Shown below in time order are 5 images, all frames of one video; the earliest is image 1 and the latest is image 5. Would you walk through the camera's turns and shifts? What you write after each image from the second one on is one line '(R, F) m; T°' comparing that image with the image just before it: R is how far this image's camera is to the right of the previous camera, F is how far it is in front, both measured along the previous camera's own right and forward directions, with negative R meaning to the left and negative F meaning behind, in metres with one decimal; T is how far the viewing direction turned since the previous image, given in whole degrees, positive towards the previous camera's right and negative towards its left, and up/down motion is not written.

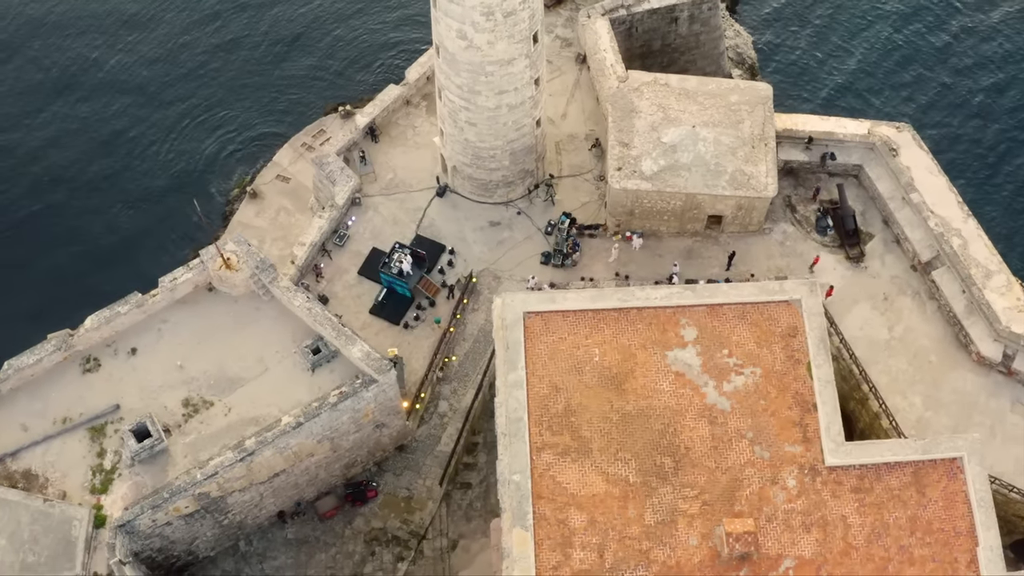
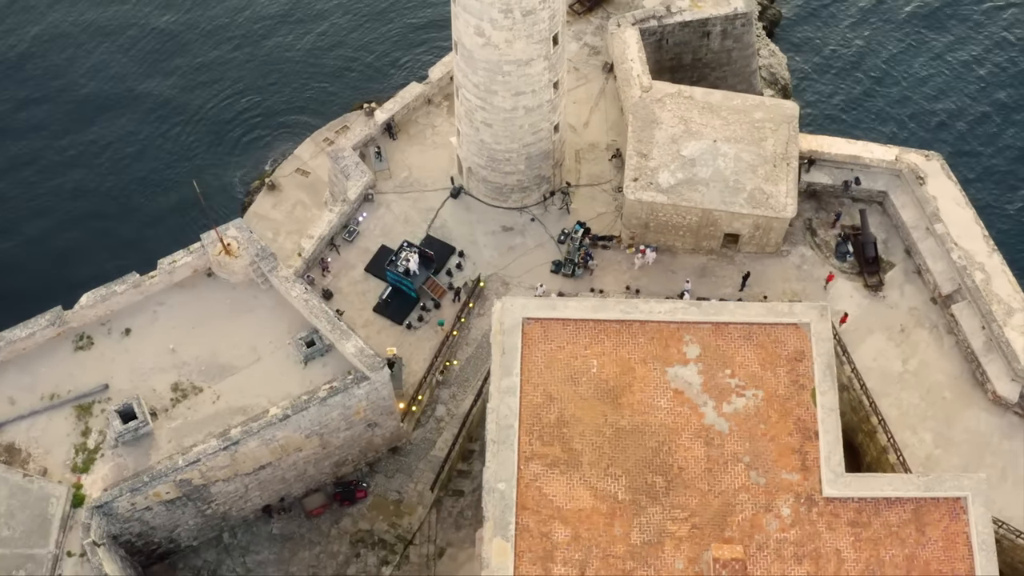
(+0.9, +0.7) m; -2°
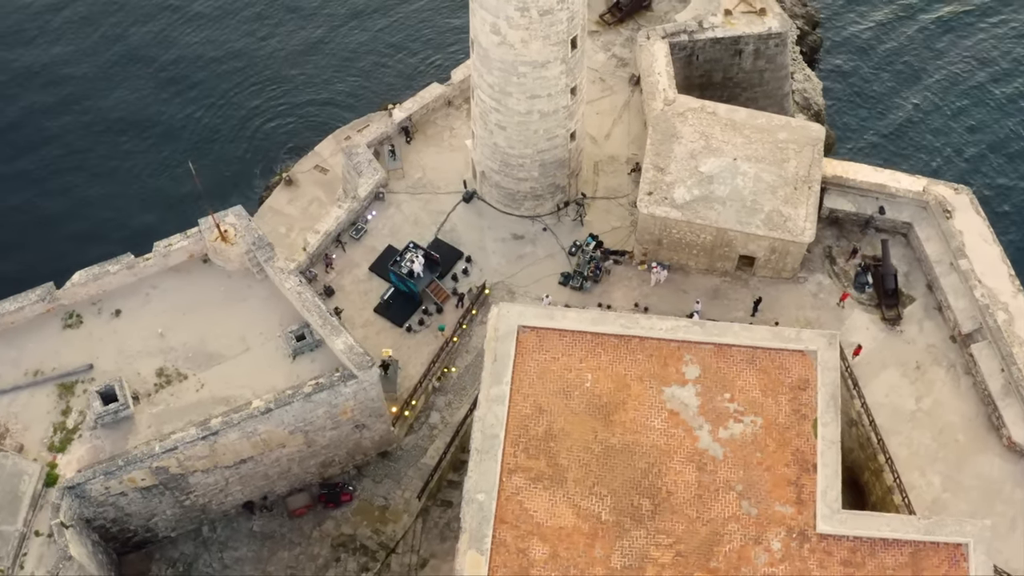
(+1.0, +0.9) m; -2°
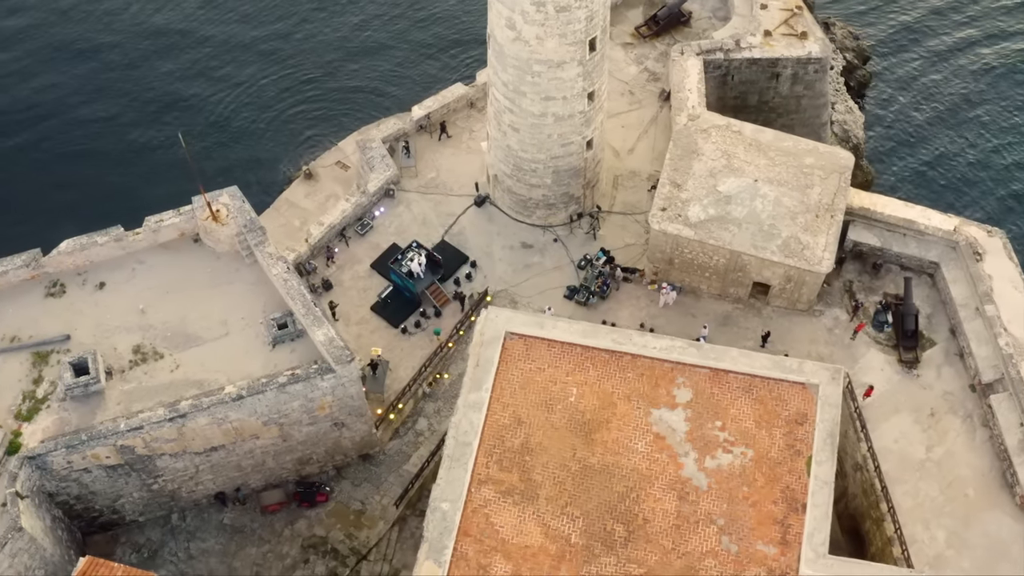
(+1.5, +1.2) m; -3°
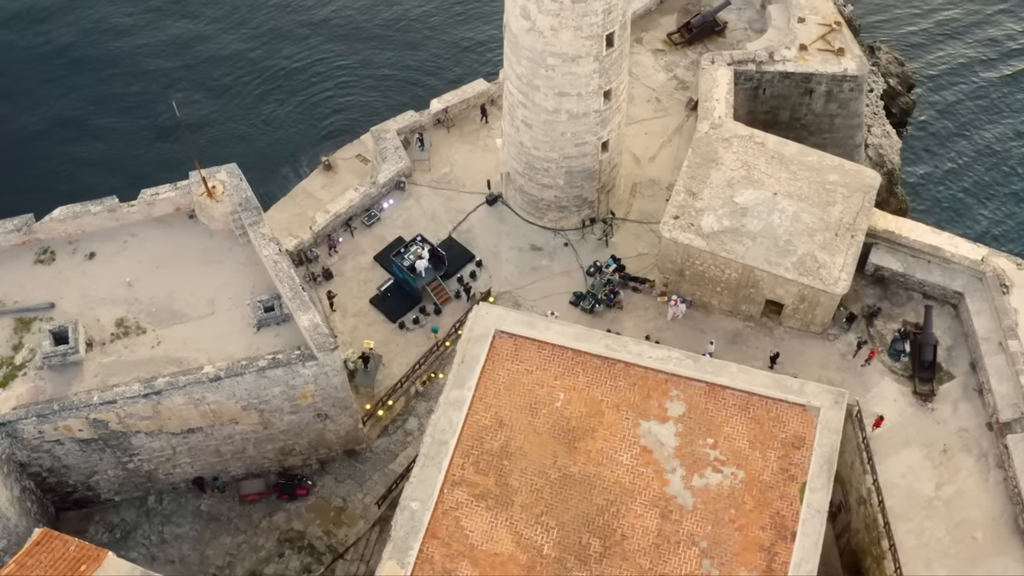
(+1.2, +1.0) m; -2°
